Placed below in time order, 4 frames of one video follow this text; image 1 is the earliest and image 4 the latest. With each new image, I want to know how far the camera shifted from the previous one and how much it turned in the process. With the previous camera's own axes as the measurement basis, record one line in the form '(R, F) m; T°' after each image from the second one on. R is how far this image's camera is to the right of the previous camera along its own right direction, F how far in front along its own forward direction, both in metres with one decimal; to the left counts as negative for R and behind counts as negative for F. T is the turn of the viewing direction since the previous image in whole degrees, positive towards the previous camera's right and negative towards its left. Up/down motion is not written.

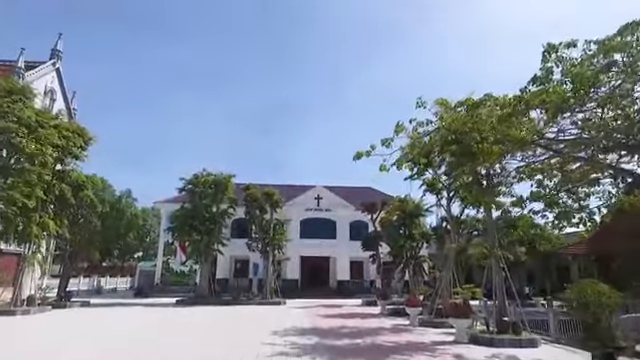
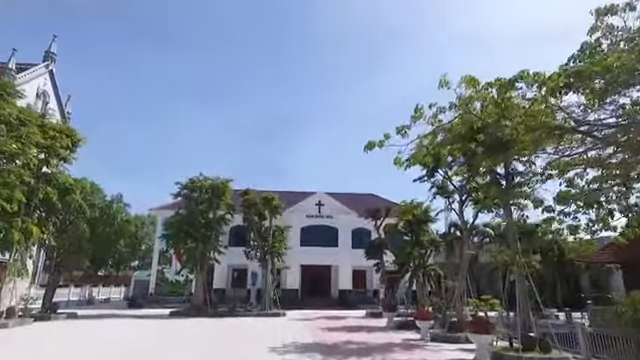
(-0.1, +1.3) m; 0°
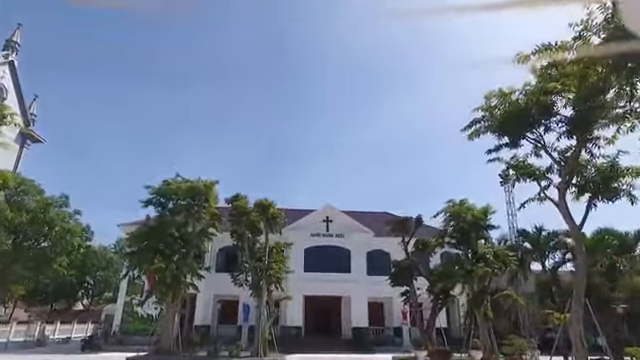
(-0.5, +6.5) m; 0°
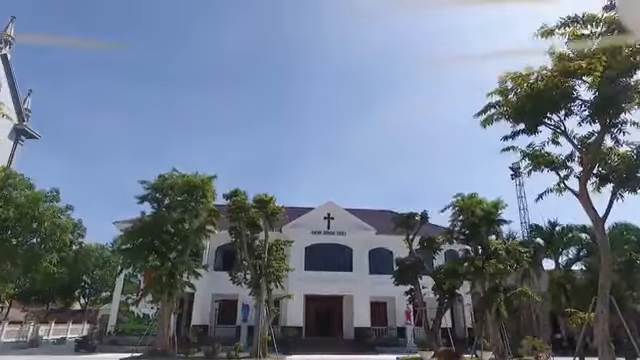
(-0.1, +0.8) m; 0°
